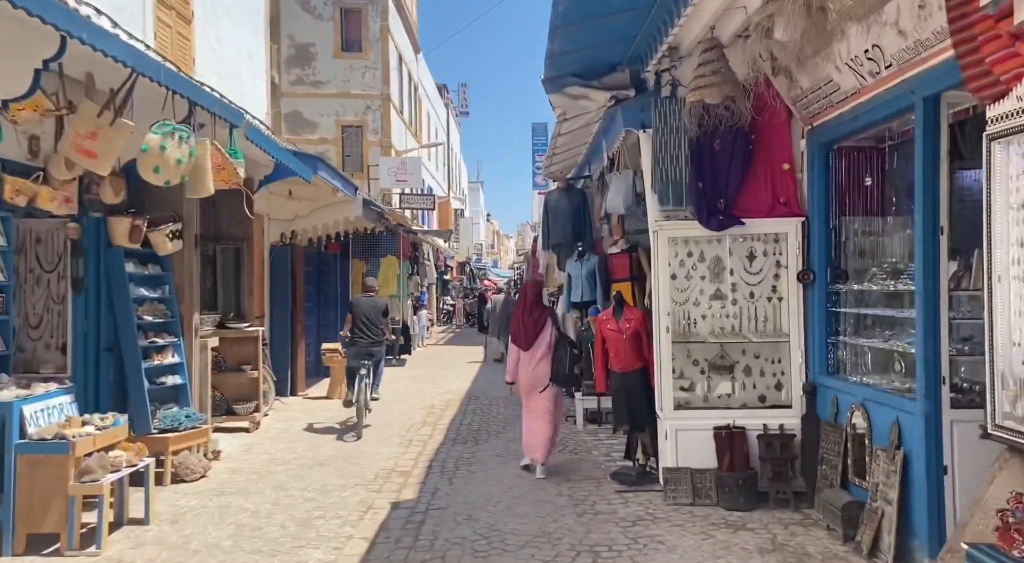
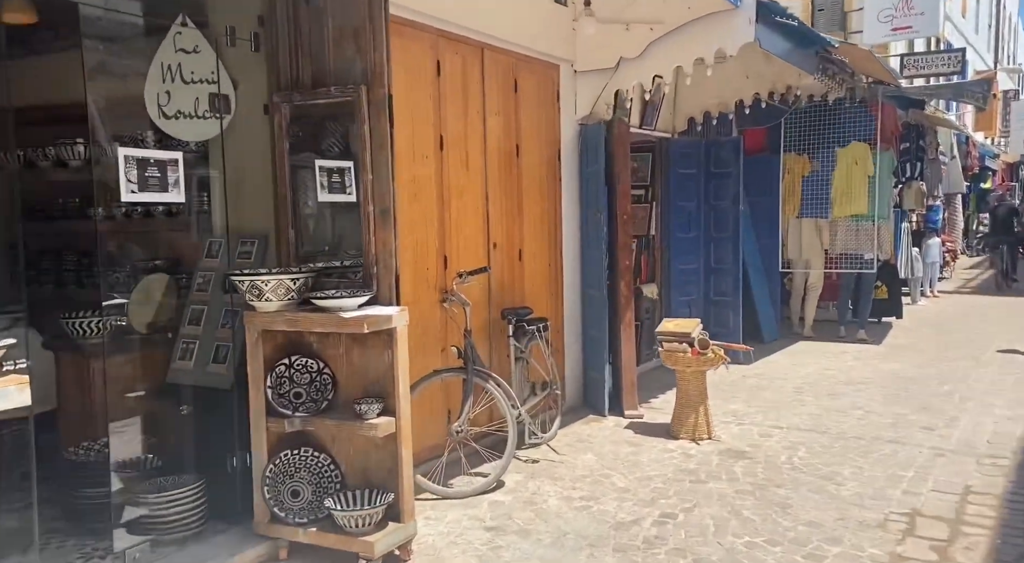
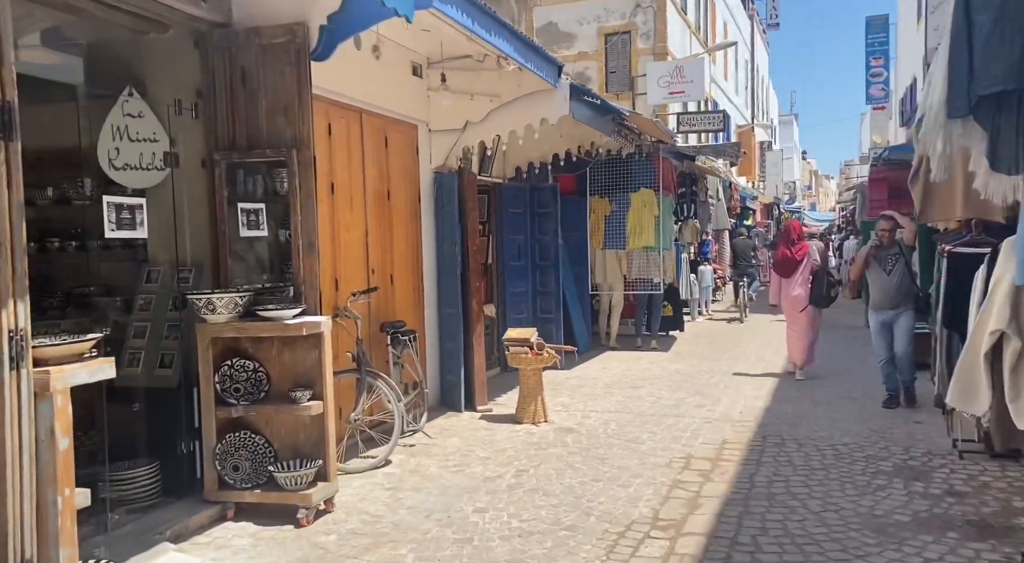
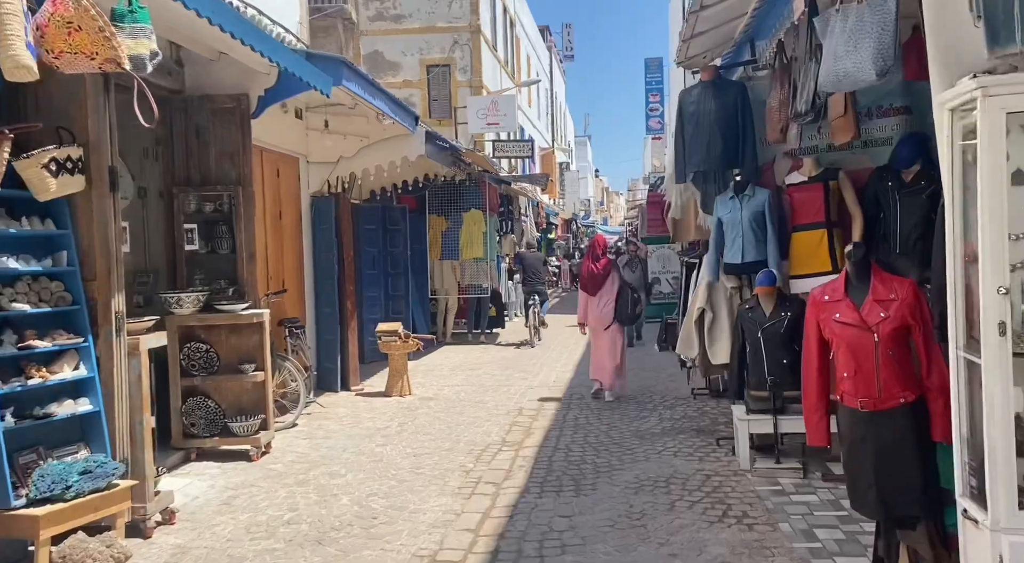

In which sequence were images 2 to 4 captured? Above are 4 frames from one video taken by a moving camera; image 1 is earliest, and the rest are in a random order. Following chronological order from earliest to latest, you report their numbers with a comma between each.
4, 3, 2
